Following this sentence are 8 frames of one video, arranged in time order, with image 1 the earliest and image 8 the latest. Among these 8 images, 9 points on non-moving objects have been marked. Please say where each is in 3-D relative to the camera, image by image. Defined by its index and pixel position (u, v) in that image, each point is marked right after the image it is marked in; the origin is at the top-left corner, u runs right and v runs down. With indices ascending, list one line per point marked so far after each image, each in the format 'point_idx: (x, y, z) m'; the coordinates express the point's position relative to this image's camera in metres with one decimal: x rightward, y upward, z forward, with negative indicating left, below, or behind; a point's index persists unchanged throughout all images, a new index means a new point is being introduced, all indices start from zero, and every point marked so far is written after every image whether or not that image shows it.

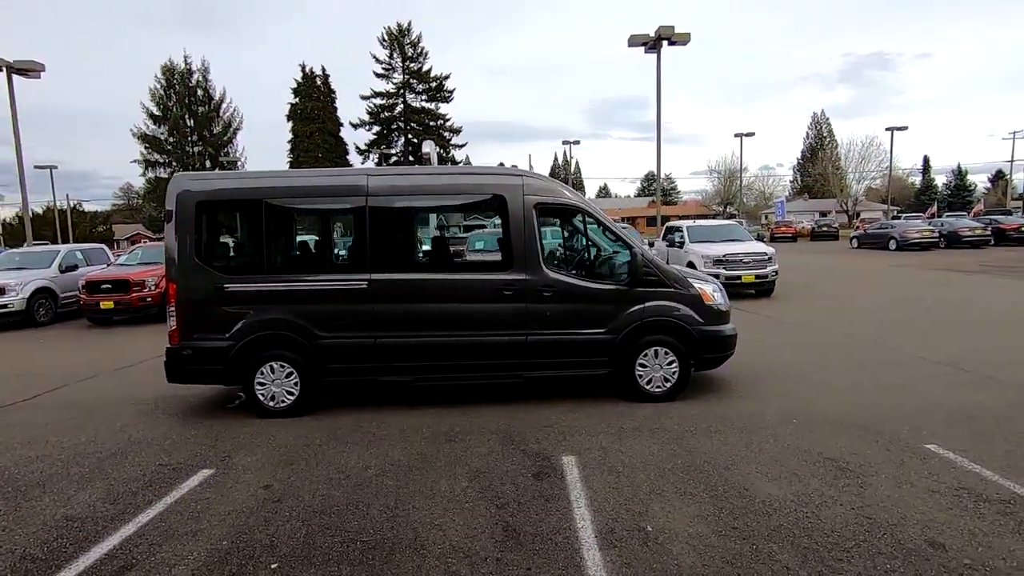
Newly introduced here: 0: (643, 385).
0: (+1.5, -1.1, +6.2) m
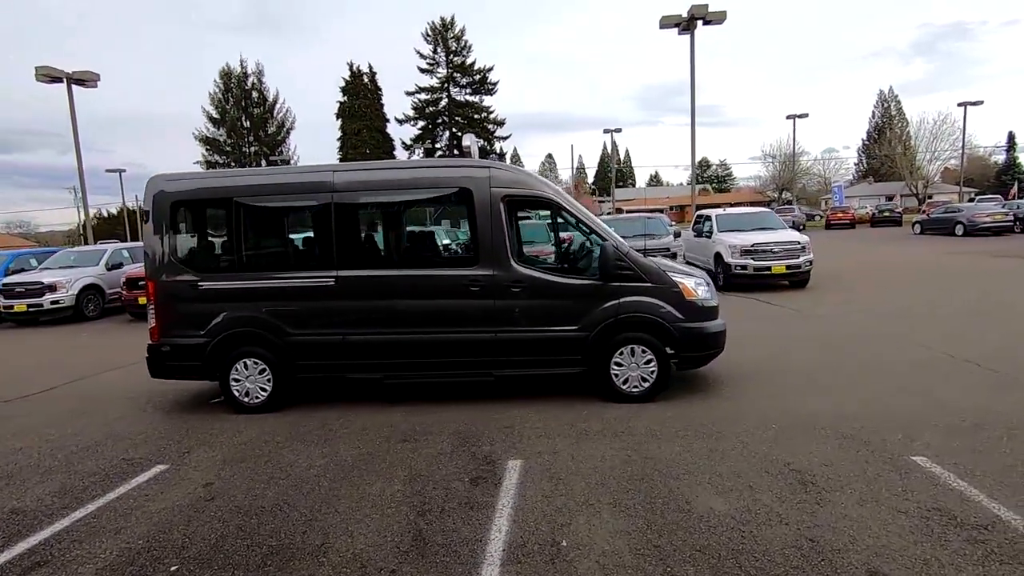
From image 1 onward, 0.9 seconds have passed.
0: (+1.2, -1.1, +5.9) m
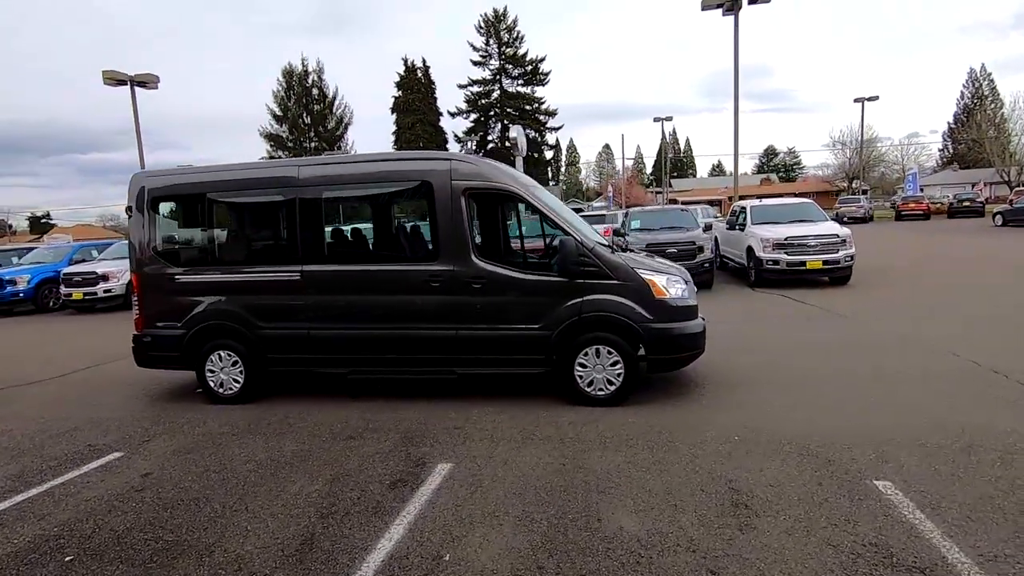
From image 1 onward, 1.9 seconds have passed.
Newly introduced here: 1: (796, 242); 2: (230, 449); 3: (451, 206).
0: (+0.7, -1.0, +5.6) m
1: (+7.0, +1.1, +13.3) m
2: (-2.6, -1.5, +4.9) m
3: (-0.7, +0.9, +5.7) m
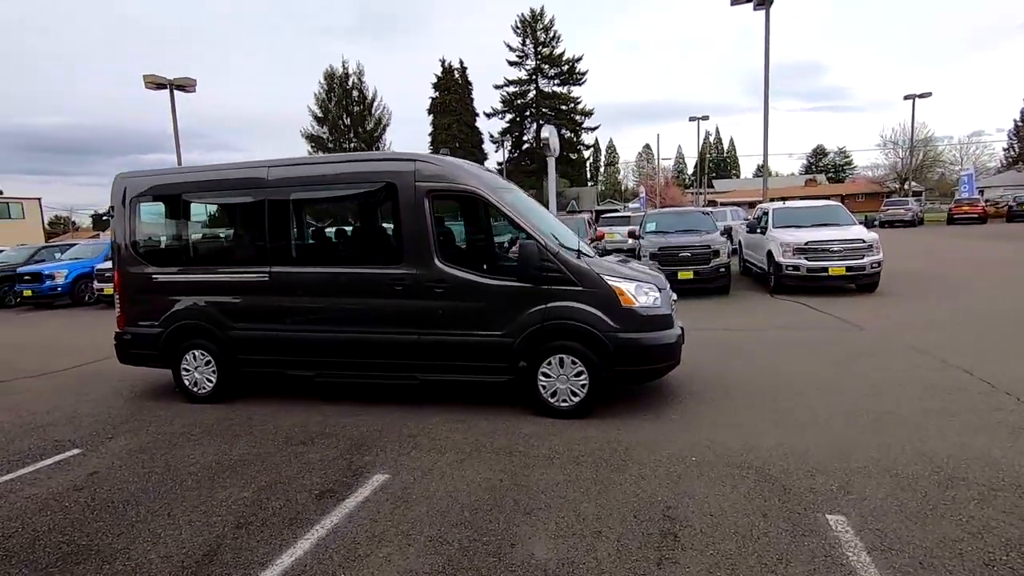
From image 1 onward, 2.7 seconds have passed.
0: (+0.3, -1.1, +5.4) m
1: (+7.2, +1.0, +12.7) m
2: (-3.0, -1.5, +4.9) m
3: (-1.0, +0.8, +5.5) m
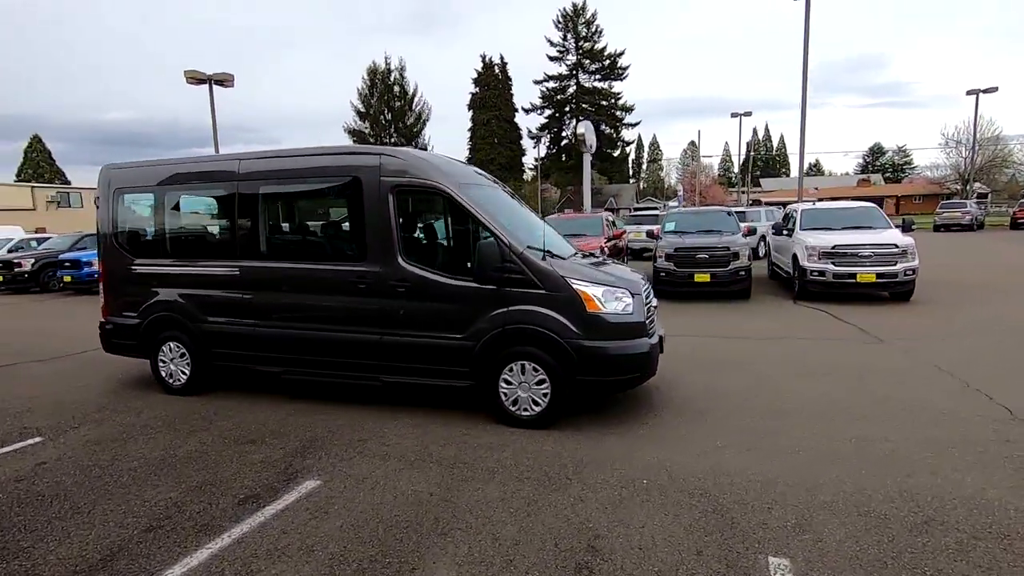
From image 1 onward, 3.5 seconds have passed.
0: (0.0, -1.1, +5.1) m
1: (+7.4, +0.8, +11.9) m
2: (-3.5, -1.4, +4.9) m
3: (-1.3, +0.8, +5.4) m
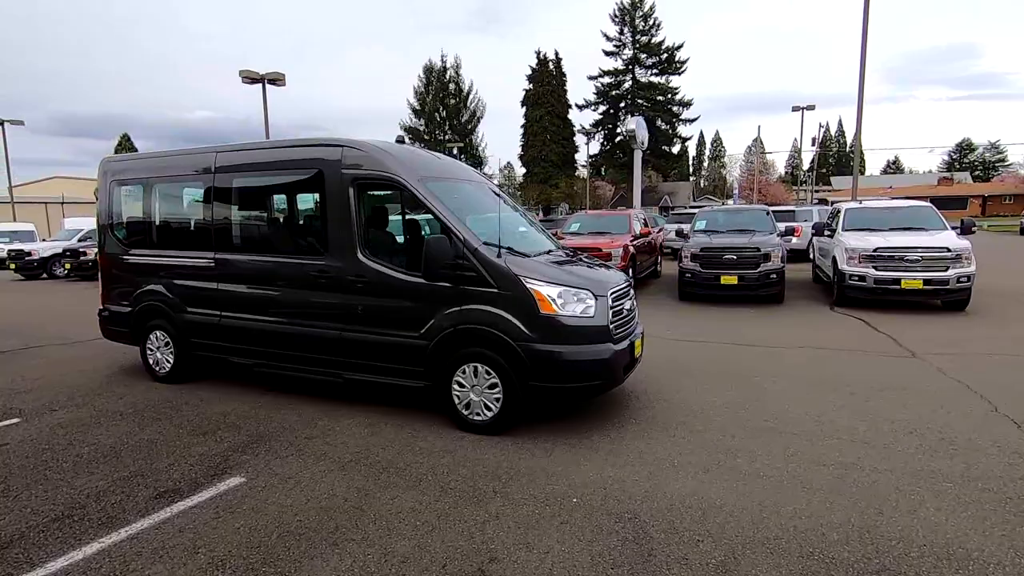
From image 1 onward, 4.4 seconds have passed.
0: (-0.5, -1.1, +4.9) m
1: (+7.6, +0.7, +10.8) m
2: (-3.9, -1.3, +5.0) m
3: (-1.7, +0.9, +5.2) m
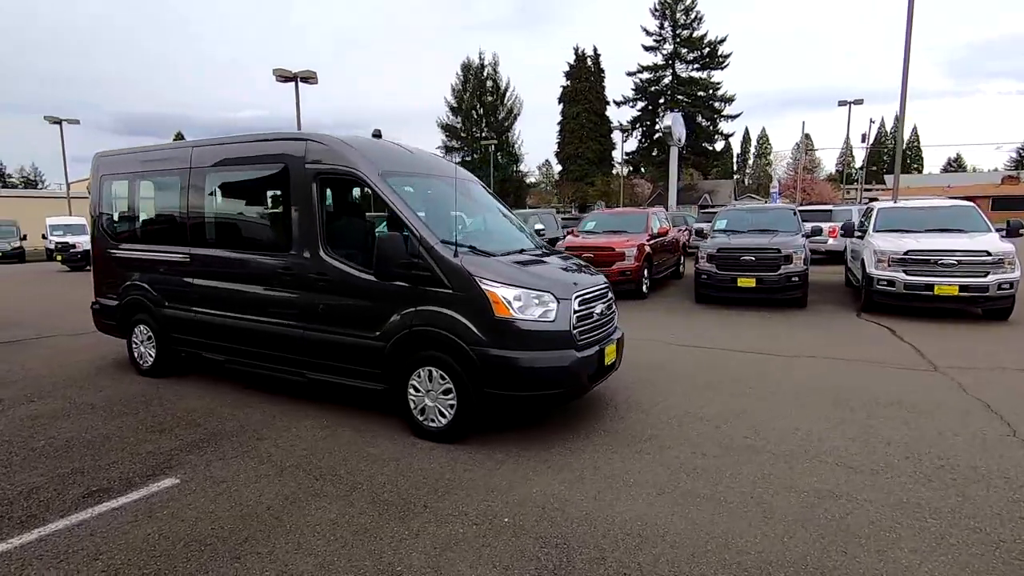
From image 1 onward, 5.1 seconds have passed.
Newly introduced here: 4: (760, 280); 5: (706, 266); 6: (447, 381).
0: (-0.8, -1.1, +4.7) m
1: (+7.7, +0.6, +10.1) m
2: (-4.2, -1.3, +5.1) m
3: (-2.0, +0.9, +5.1) m
4: (+5.2, +0.2, +11.2) m
5: (+4.3, +0.5, +11.8) m
6: (-0.5, -0.8, +4.5) m
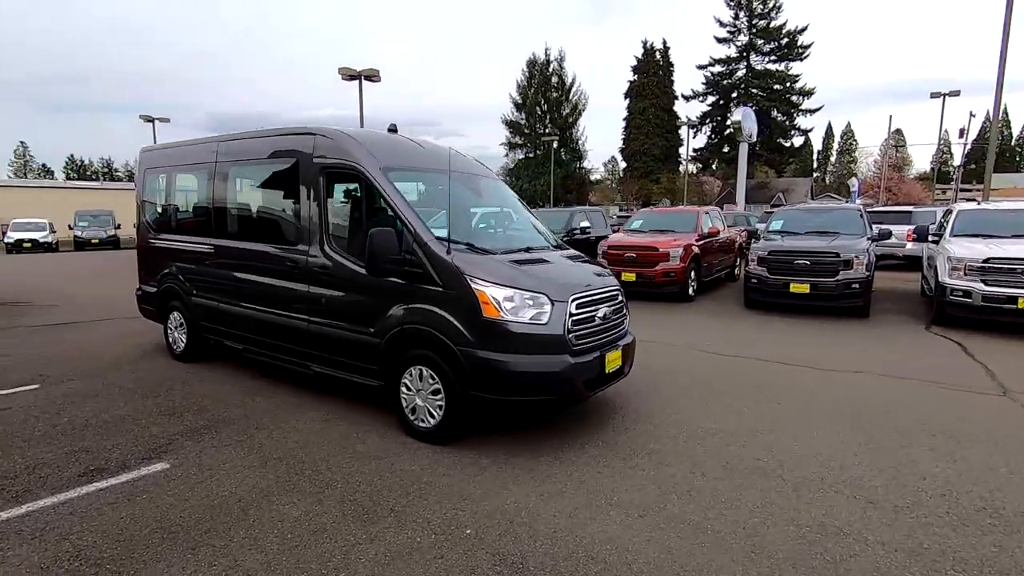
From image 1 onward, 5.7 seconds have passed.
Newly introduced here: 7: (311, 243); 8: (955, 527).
0: (-0.9, -1.1, +4.6) m
1: (+8.2, +0.4, +8.9) m
2: (-4.2, -1.1, +5.4) m
3: (-1.9, +1.0, +5.2) m
4: (+5.8, 0.0, +10.4) m
5: (+5.0, +0.4, +11.1) m
6: (-0.6, -0.8, +4.4) m
7: (-1.9, +0.4, +5.2) m
8: (+2.8, -1.5, +3.3) m
